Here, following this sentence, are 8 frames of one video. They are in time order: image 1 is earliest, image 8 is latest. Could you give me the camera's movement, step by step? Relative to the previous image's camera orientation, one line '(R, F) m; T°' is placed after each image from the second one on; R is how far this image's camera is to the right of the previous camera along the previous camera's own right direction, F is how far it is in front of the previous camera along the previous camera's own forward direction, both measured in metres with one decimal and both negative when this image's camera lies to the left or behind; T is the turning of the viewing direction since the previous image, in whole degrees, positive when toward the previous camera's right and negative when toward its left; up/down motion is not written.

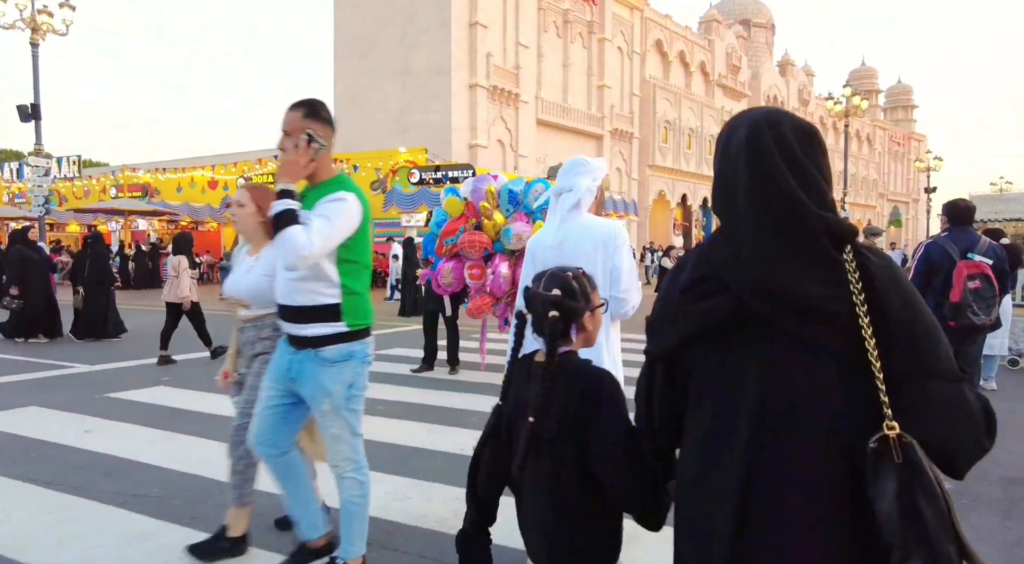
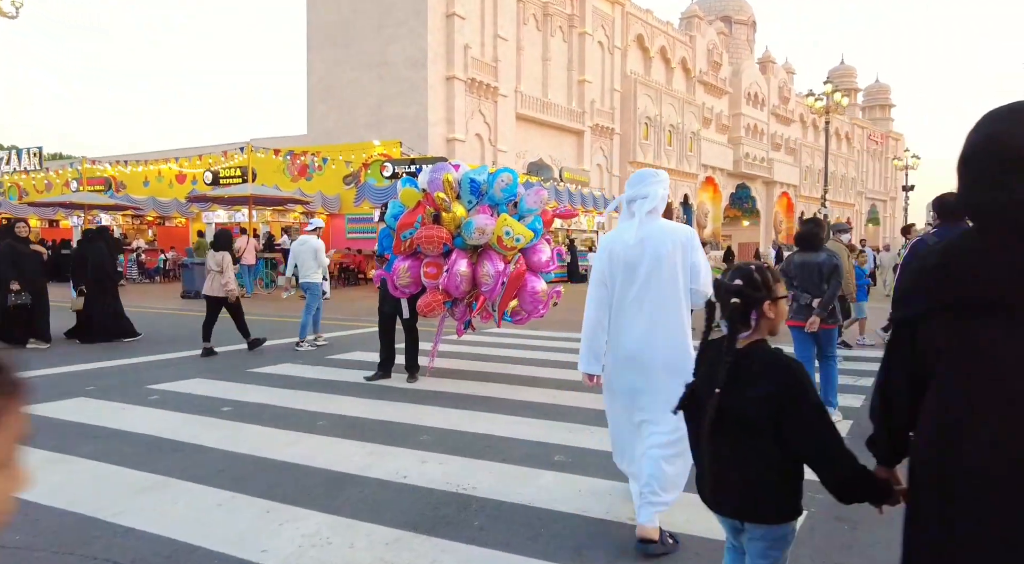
(+0.1, +0.5) m; +1°
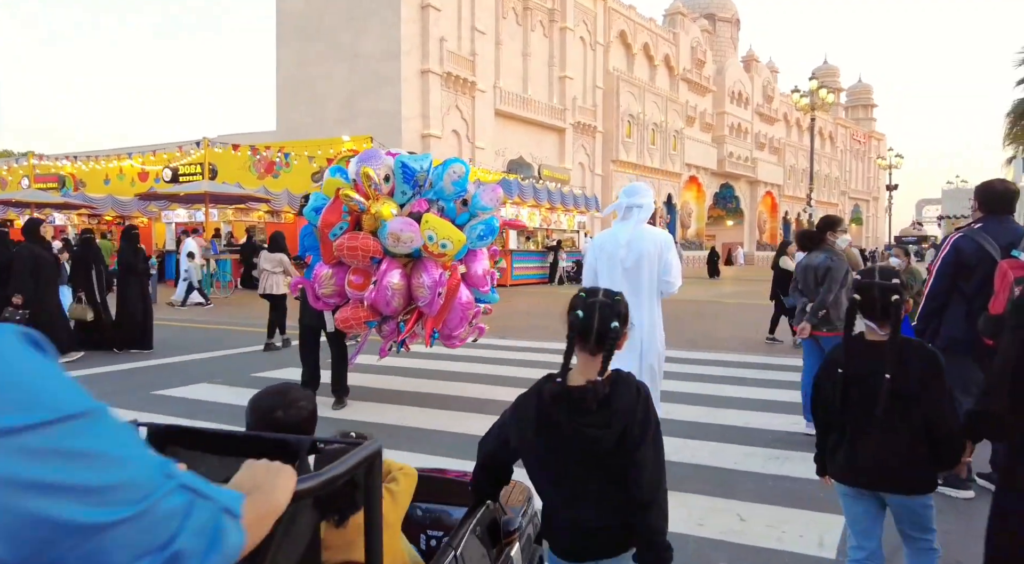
(+0.2, +1.0) m; +1°
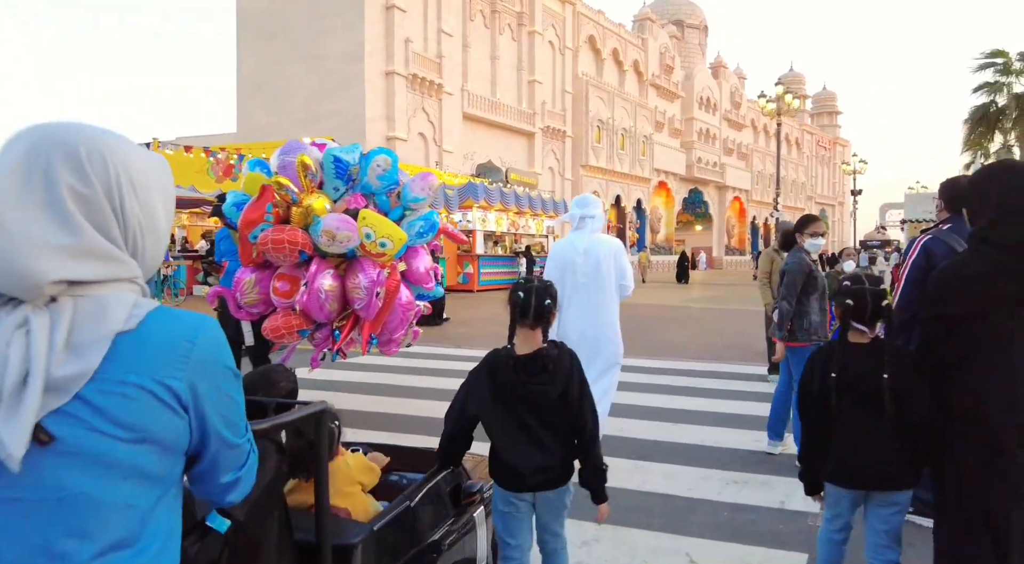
(+0.1, +0.4) m; +2°
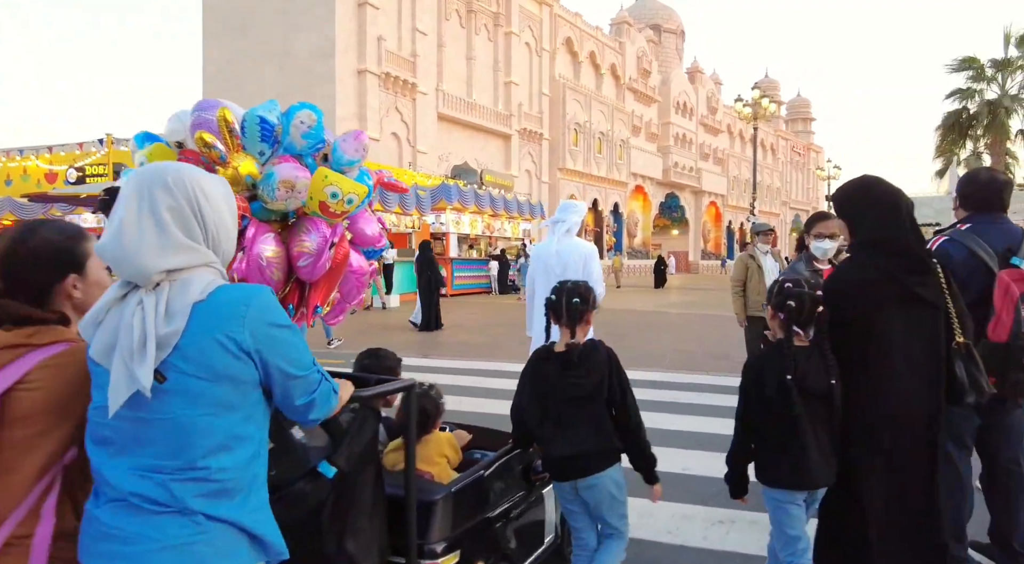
(+0.1, +0.5) m; +2°
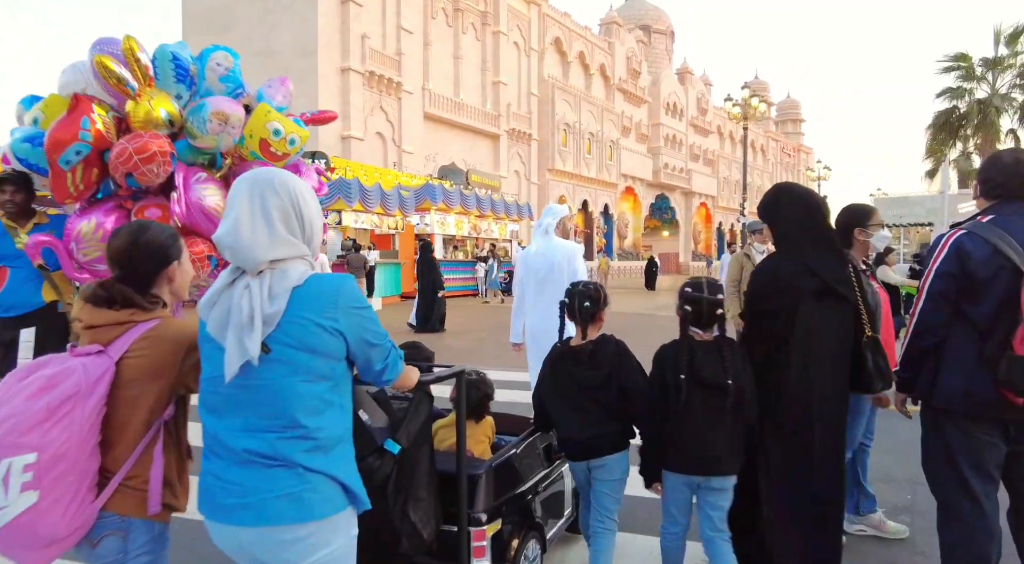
(+0.1, +0.4) m; +1°
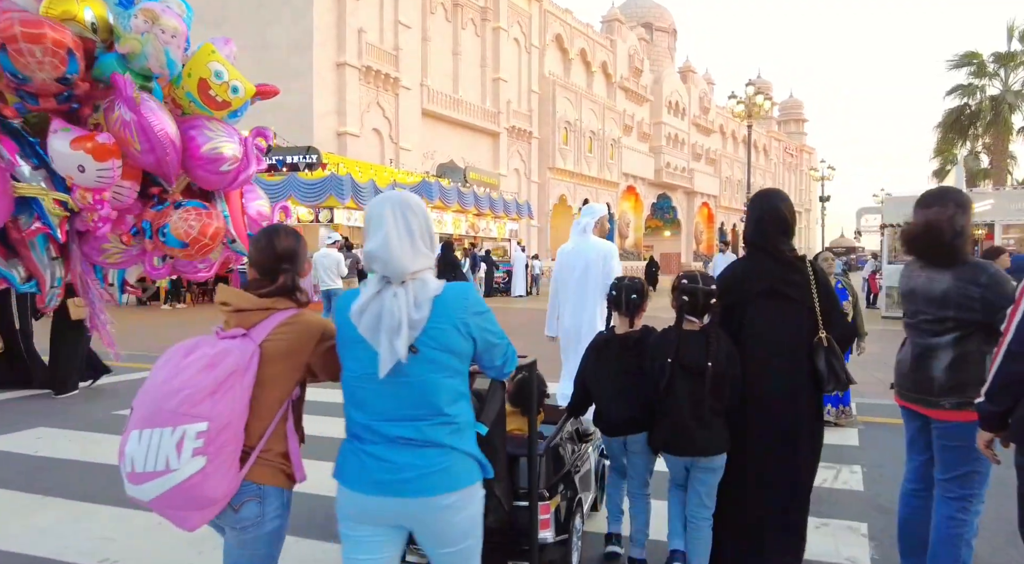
(+0.1, +0.6) m; 0°
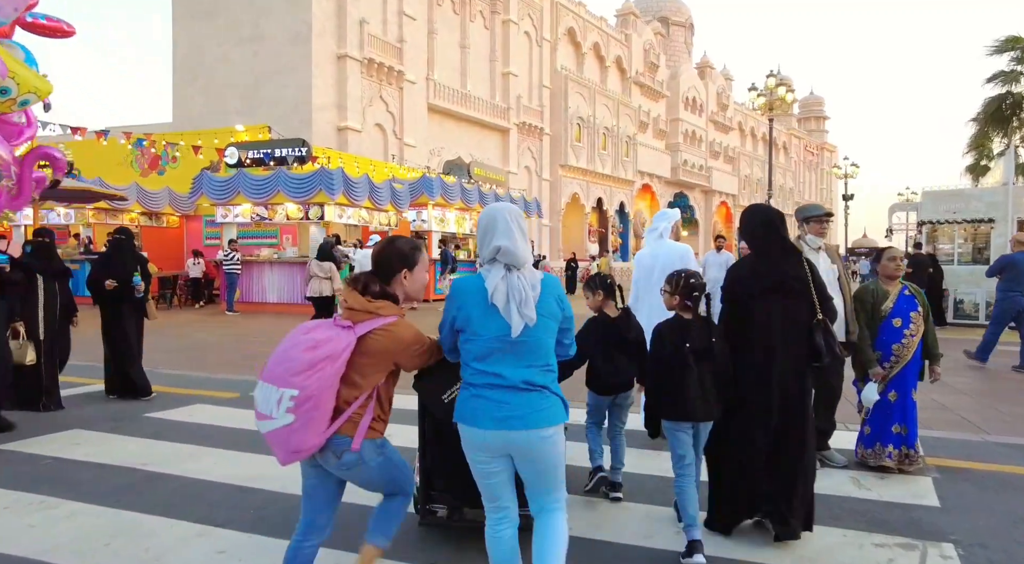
(+0.3, +1.2) m; -1°
